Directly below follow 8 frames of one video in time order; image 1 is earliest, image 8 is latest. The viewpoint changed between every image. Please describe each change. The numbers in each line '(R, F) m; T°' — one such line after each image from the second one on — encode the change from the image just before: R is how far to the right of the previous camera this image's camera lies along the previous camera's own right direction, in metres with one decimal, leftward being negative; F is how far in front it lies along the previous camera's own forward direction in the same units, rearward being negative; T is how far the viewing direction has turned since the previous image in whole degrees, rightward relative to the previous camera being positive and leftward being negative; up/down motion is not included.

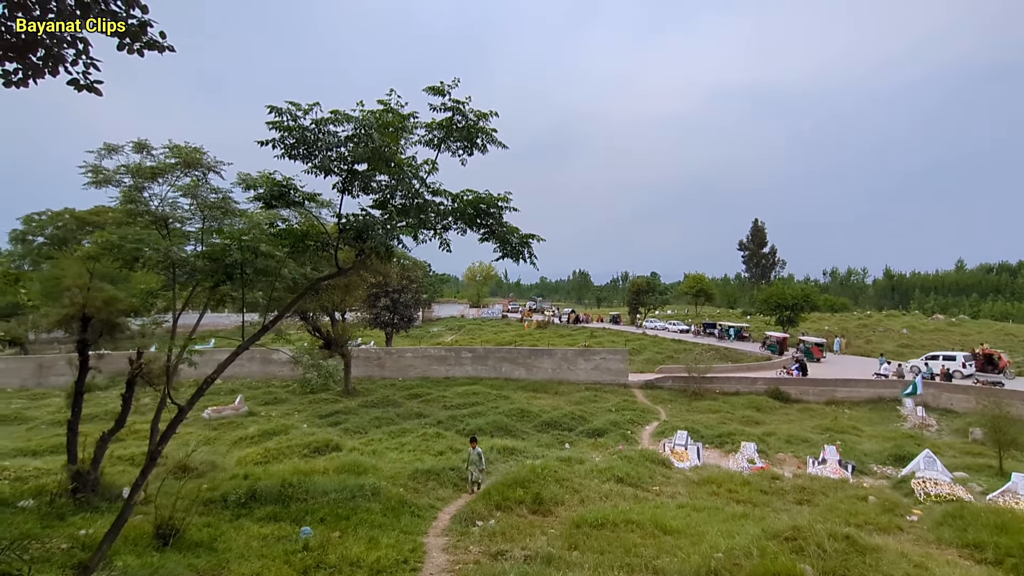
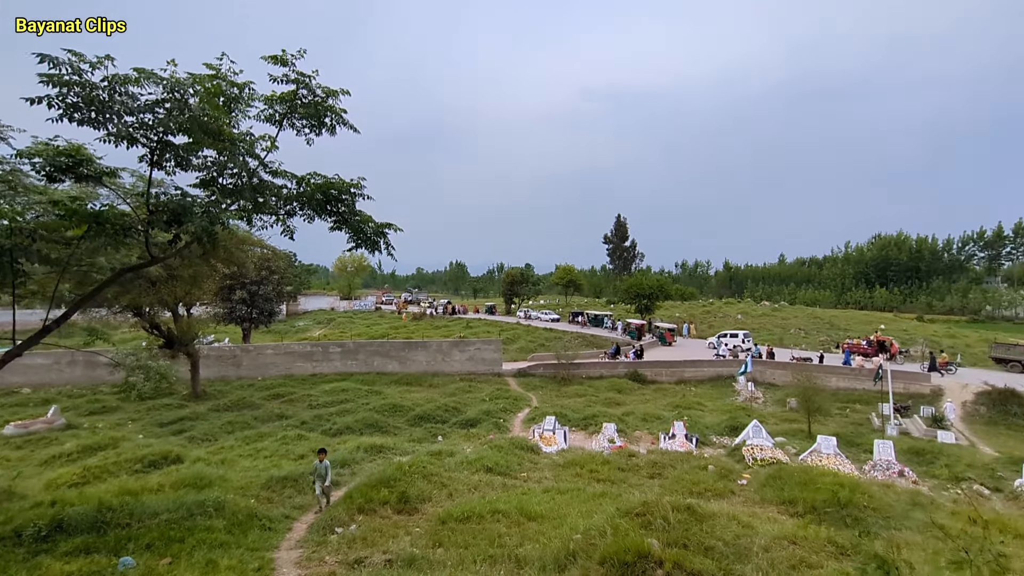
(+0.3, +0.3) m; +14°
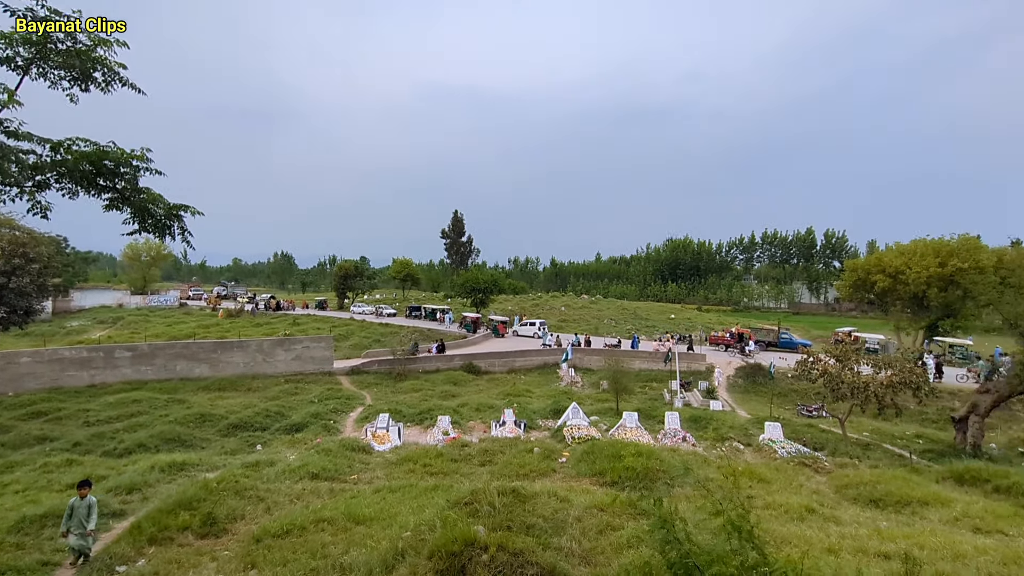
(+0.1, 0.0) m; +18°
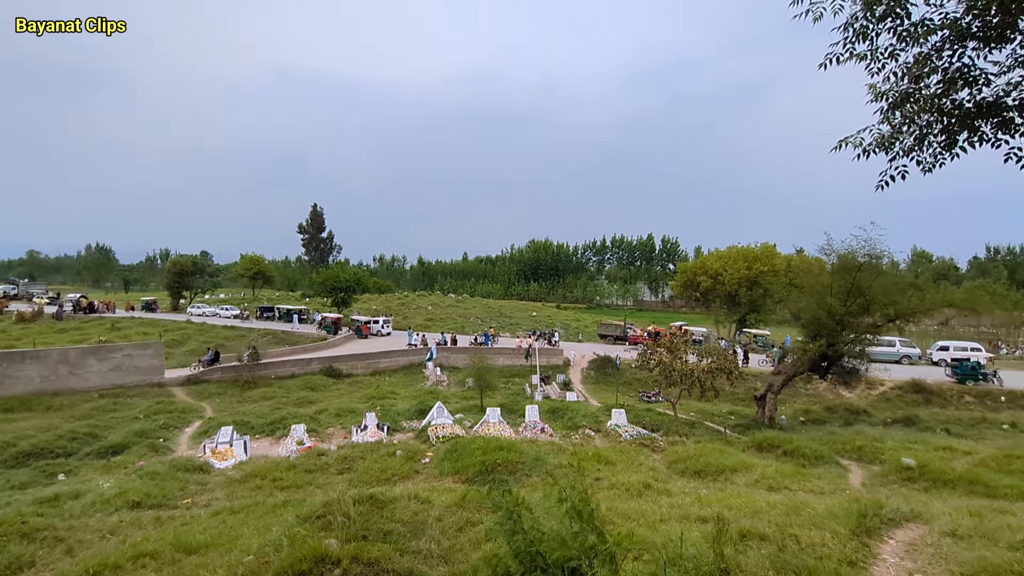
(+0.1, 0.0) m; +15°
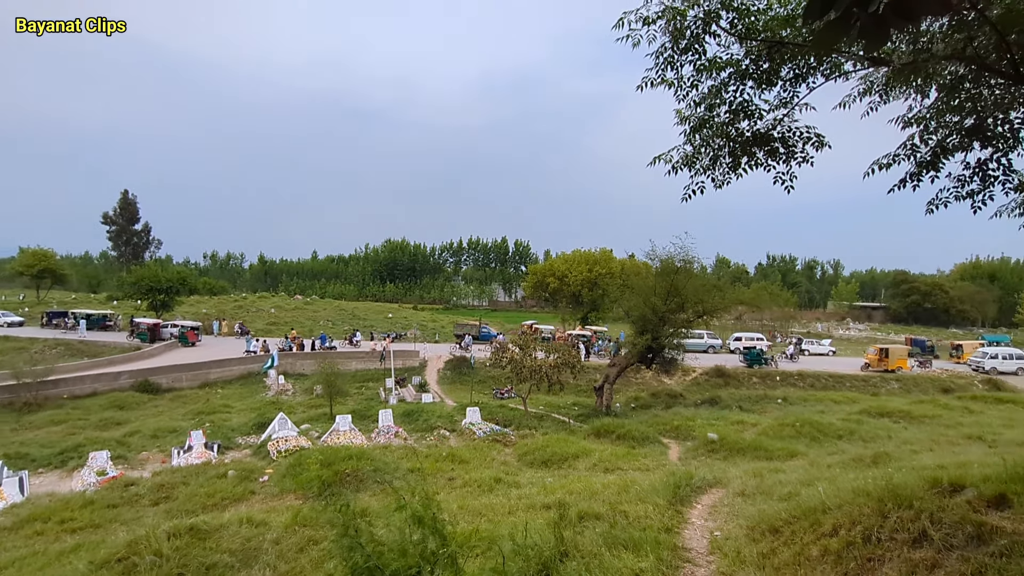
(+0.1, 0.0) m; +16°
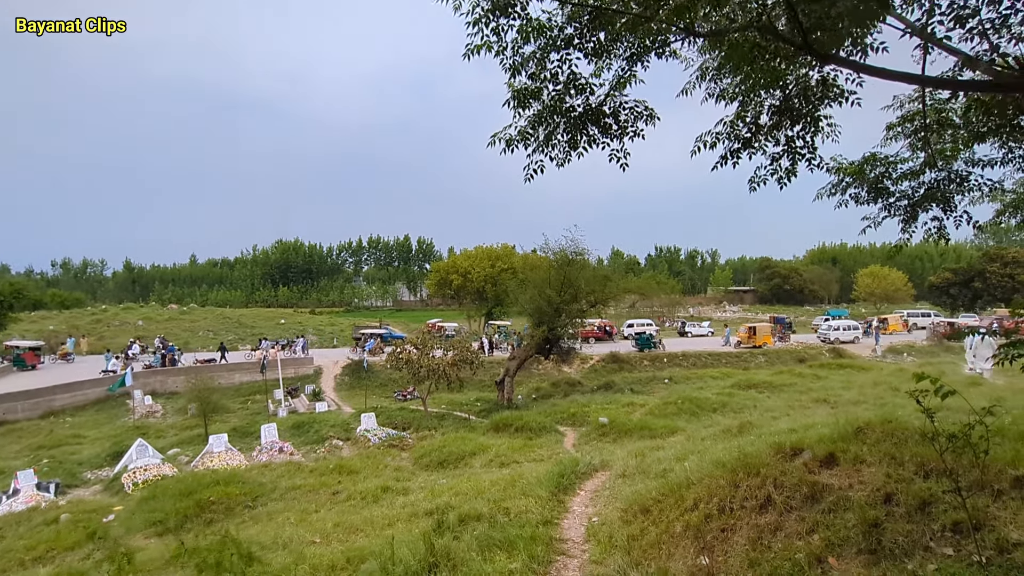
(+0.4, +0.2) m; +11°
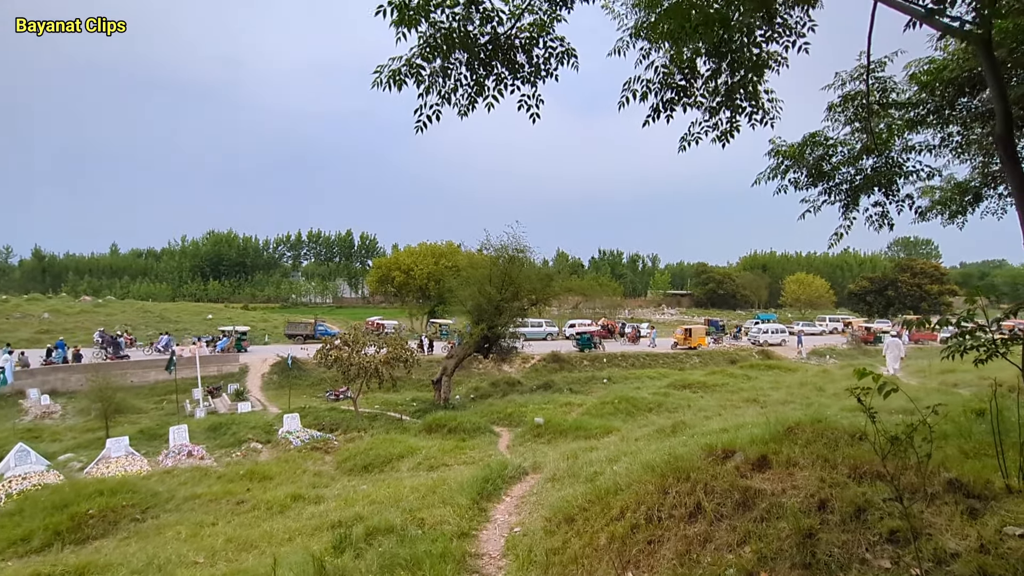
(+0.2, +0.5) m; +6°
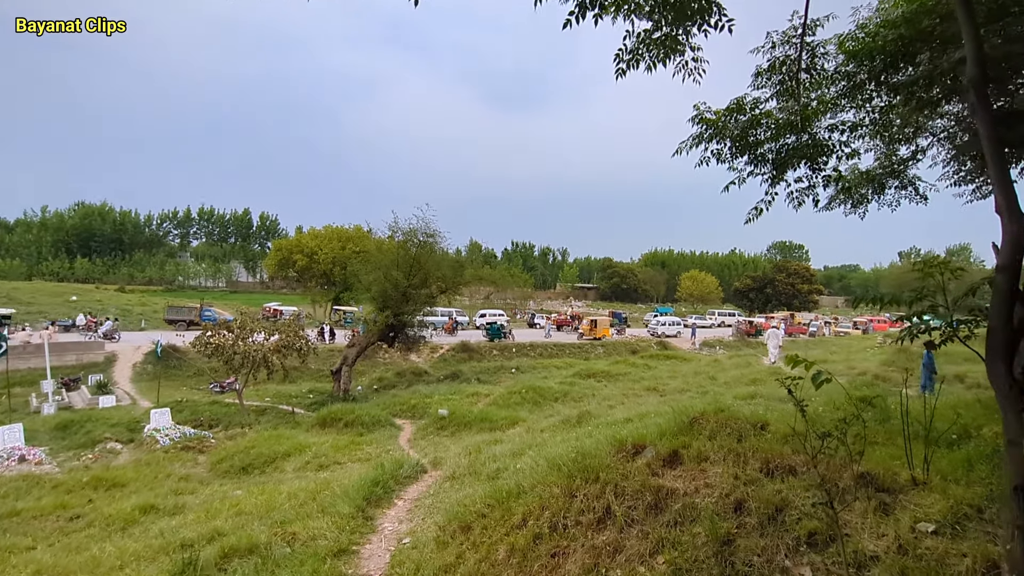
(+0.1, +0.5) m; +10°
